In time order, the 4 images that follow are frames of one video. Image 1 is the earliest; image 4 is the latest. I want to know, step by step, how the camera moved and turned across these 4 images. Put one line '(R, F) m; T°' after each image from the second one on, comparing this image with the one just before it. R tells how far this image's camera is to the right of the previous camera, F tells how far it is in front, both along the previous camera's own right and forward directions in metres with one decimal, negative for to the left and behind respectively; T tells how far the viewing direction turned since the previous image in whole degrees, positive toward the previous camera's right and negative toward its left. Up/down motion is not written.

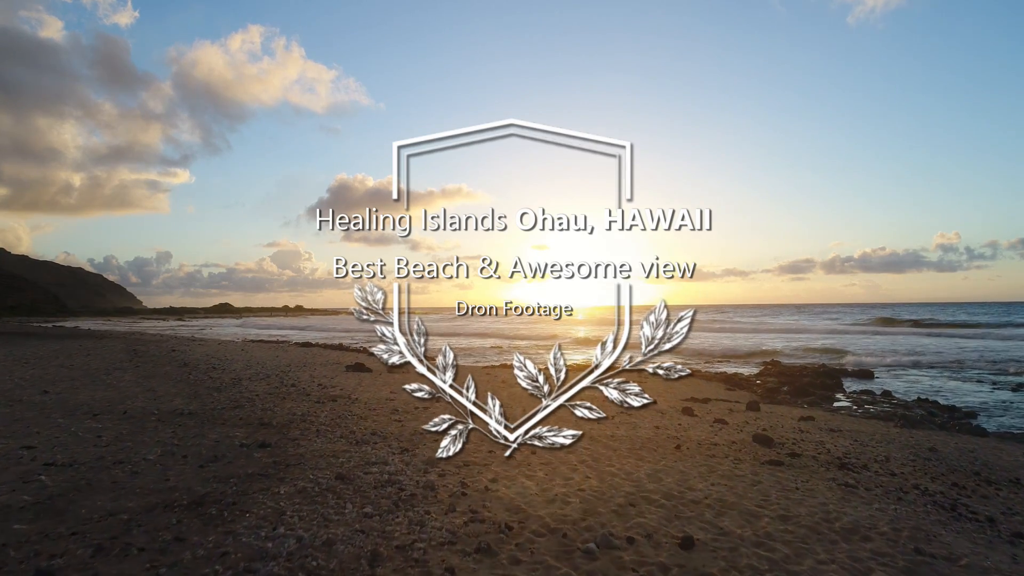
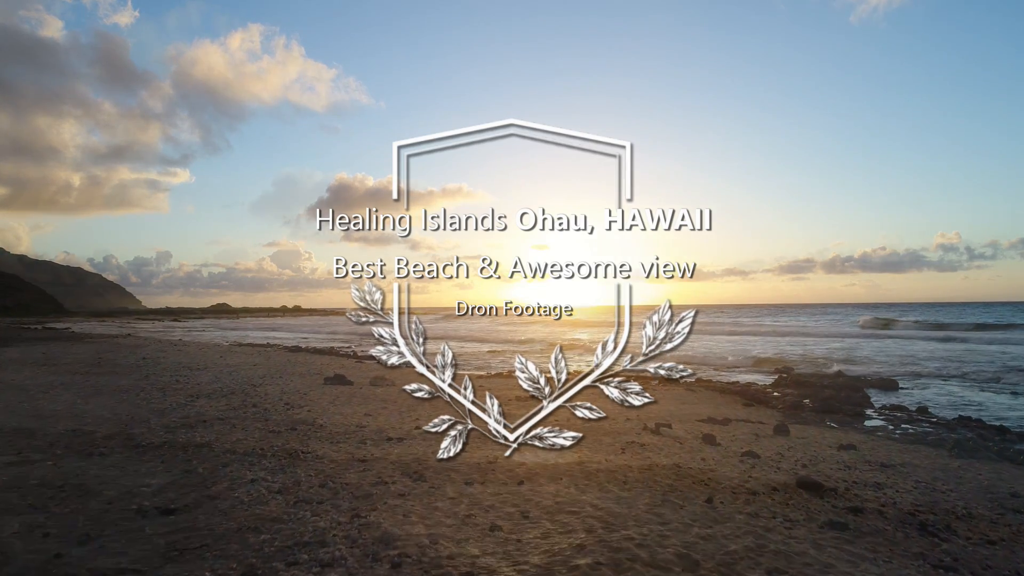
(+0.1, +1.3) m; 0°
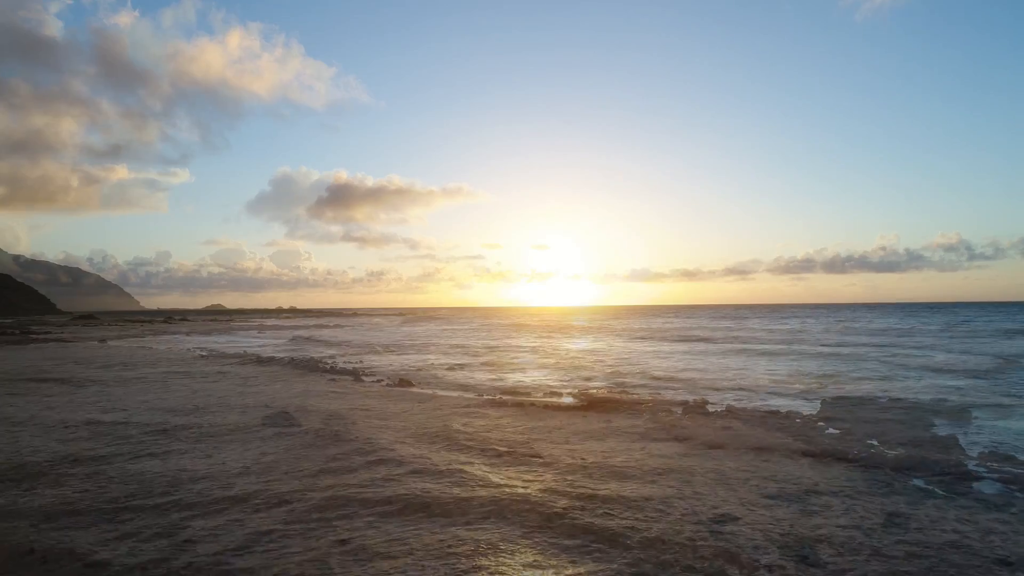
(+0.2, +2.9) m; 0°
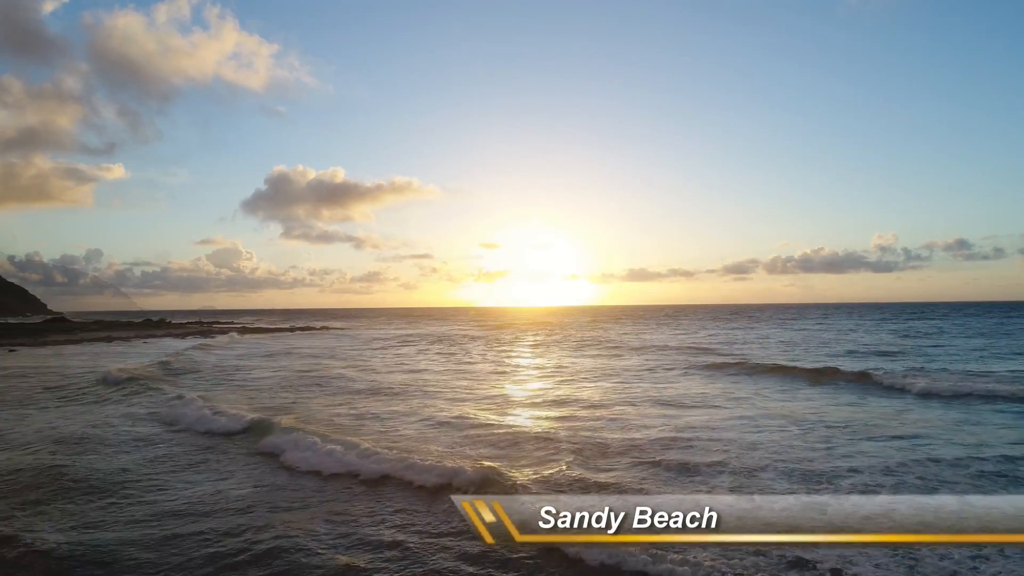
(+0.4, +4.1) m; 0°
